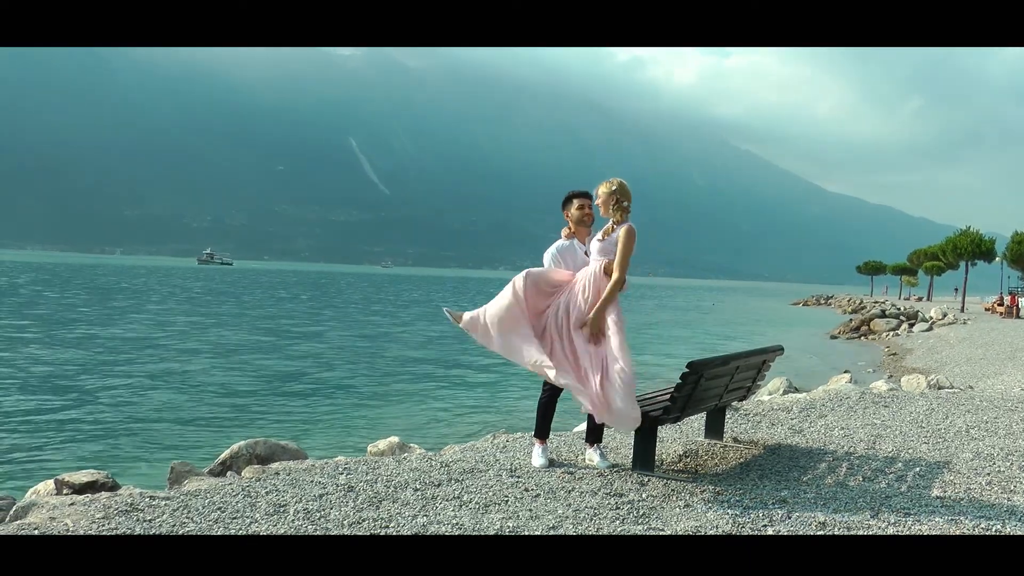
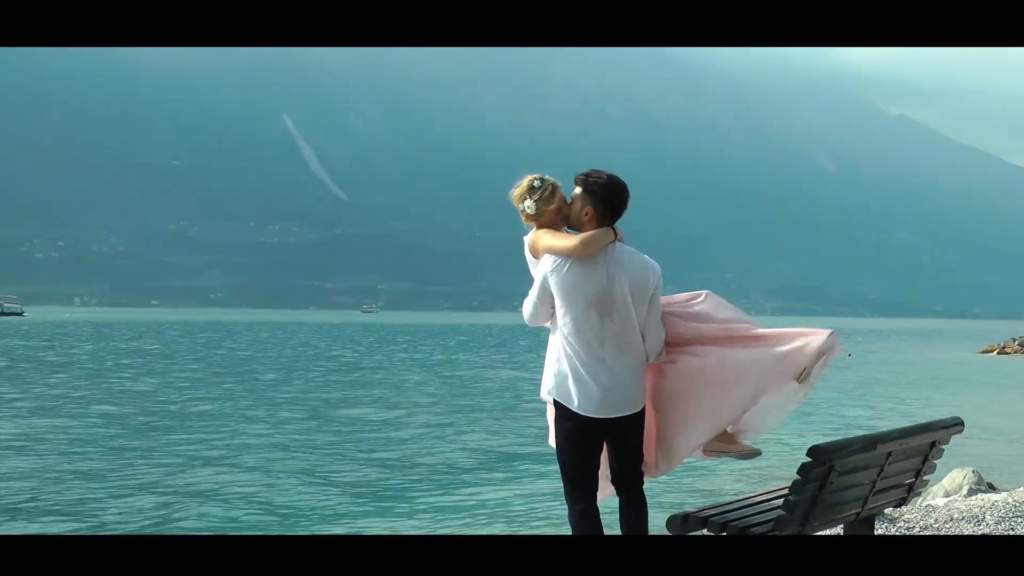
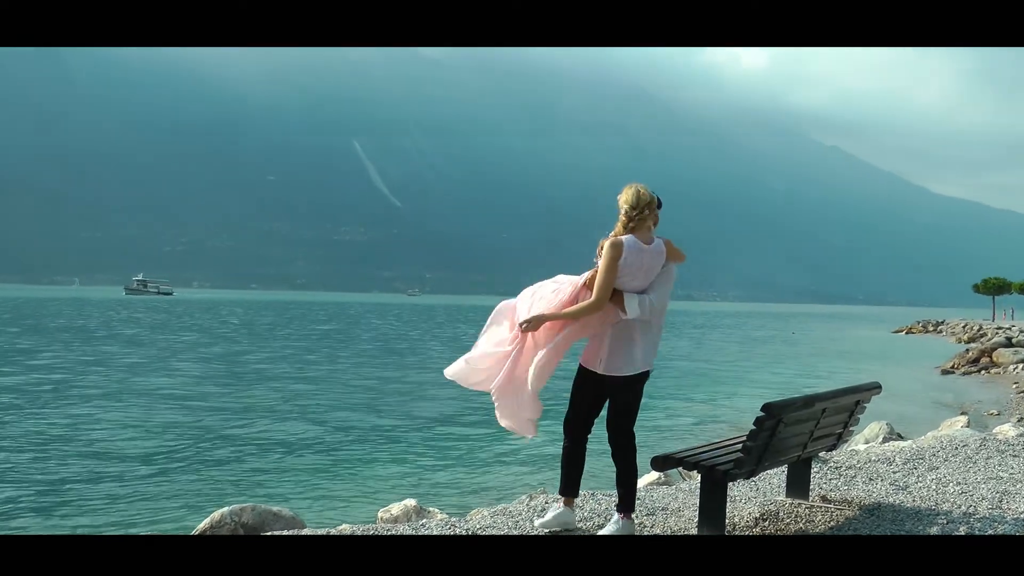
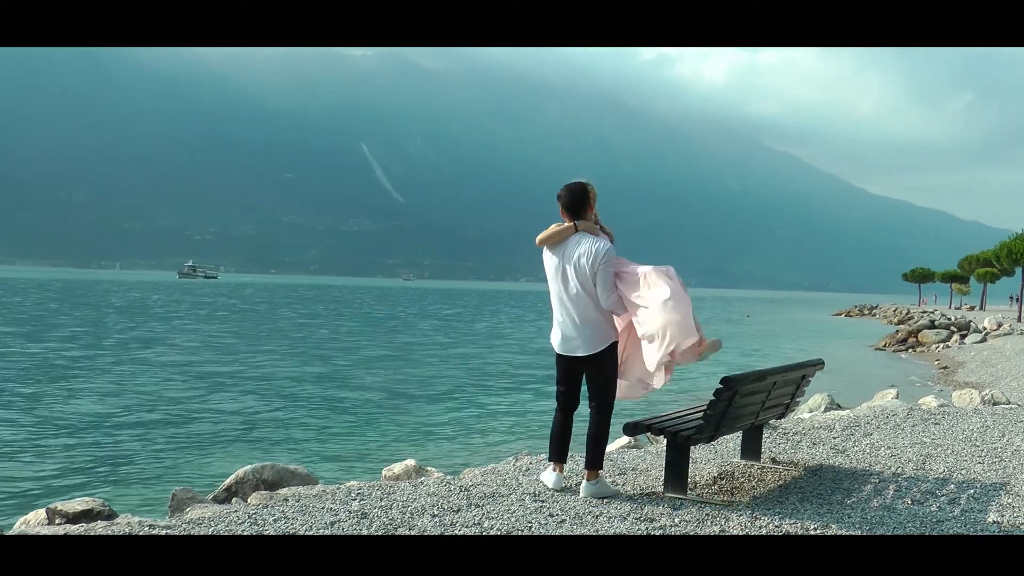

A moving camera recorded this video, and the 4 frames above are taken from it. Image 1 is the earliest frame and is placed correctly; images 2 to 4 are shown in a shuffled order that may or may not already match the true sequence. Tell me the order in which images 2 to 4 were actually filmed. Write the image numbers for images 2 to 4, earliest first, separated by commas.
4, 3, 2
